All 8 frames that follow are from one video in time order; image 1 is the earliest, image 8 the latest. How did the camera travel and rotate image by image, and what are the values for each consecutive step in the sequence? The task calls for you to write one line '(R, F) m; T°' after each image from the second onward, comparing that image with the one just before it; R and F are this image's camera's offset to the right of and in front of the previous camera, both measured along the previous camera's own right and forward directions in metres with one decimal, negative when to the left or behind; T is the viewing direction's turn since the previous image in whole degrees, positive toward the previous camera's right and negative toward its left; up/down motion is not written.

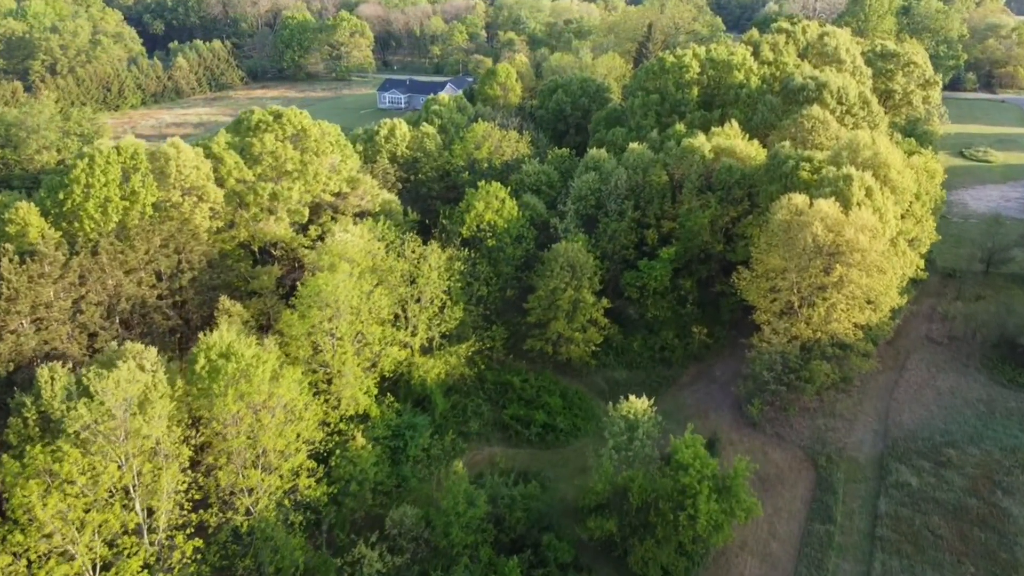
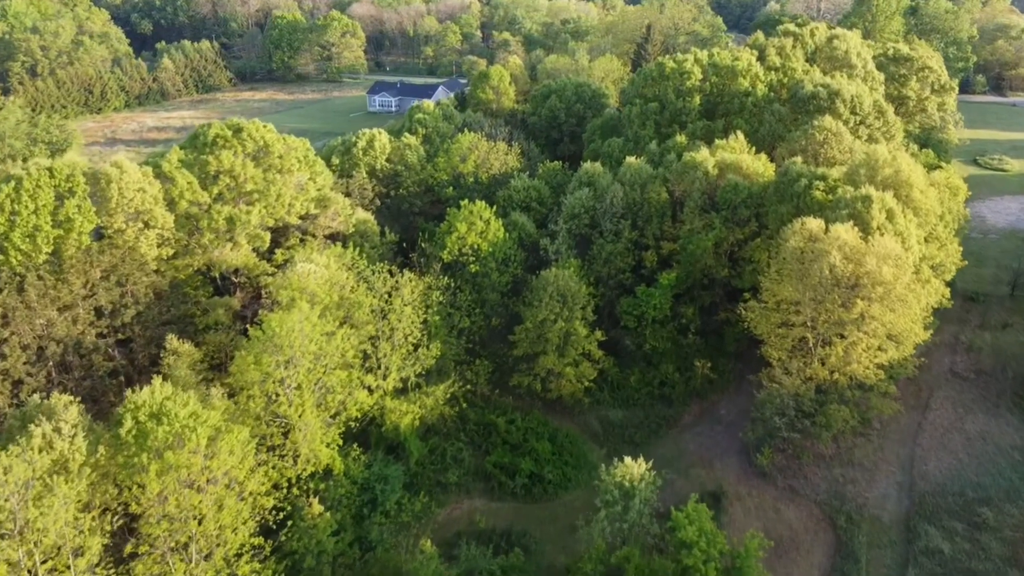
(+0.7, +4.0) m; 0°
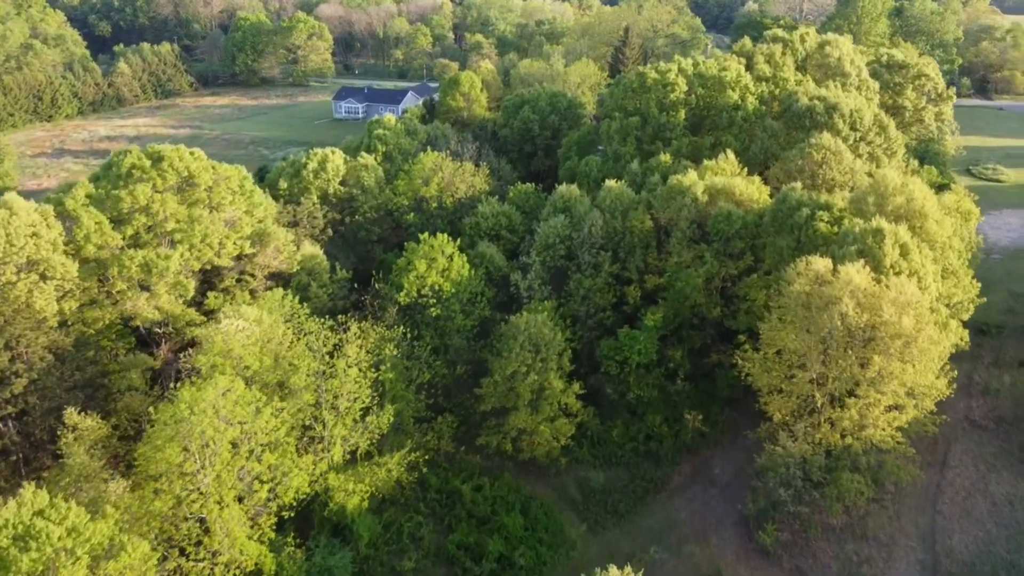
(+0.6, +4.9) m; +1°
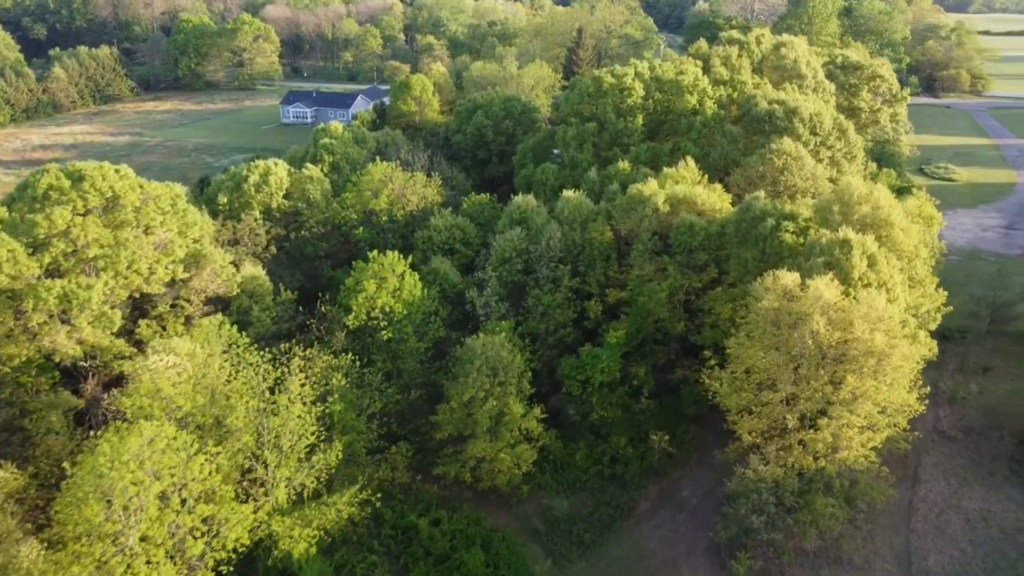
(+0.1, +1.9) m; +3°
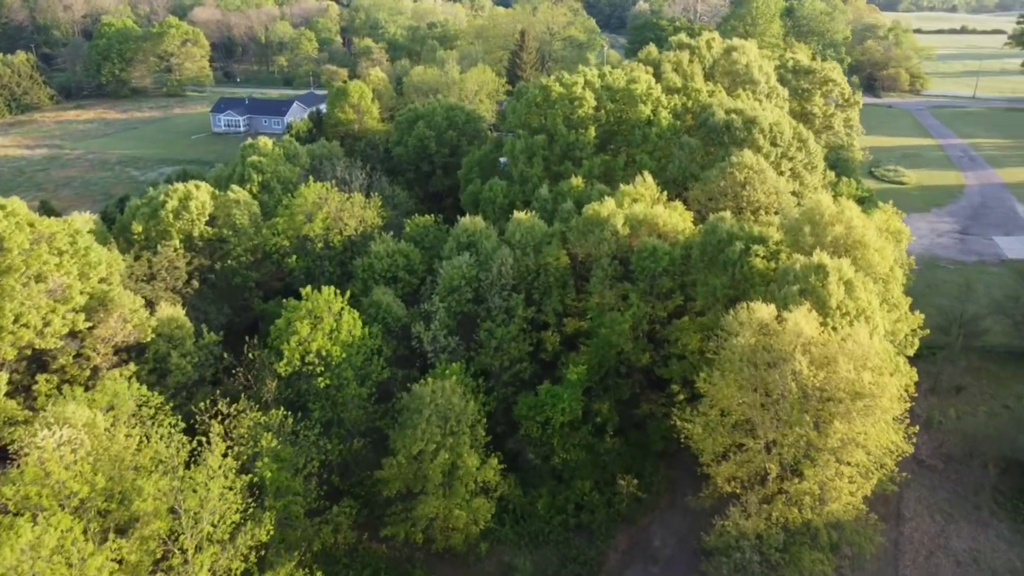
(-0.1, +3.2) m; +4°
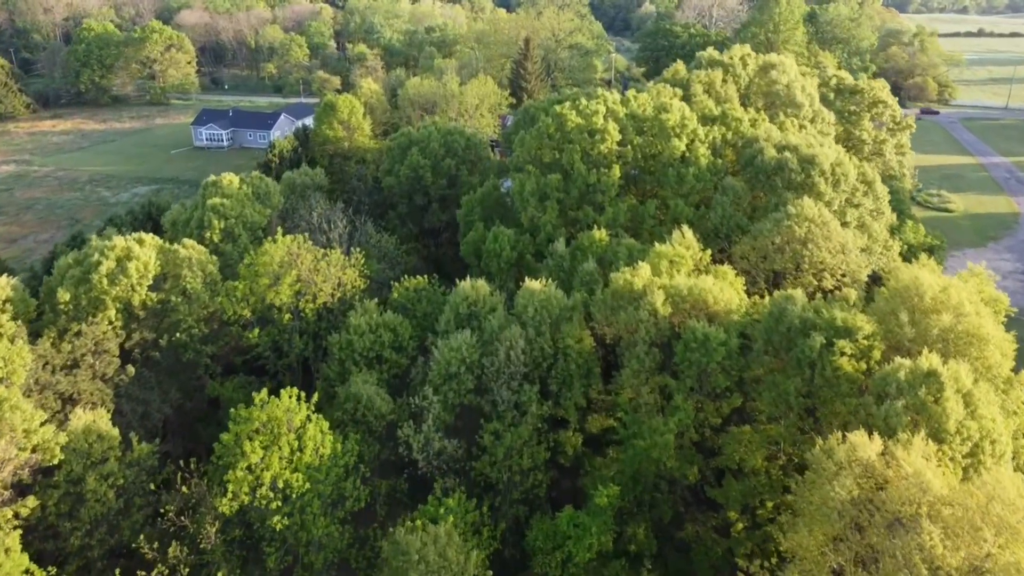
(-0.4, +7.3) m; 0°
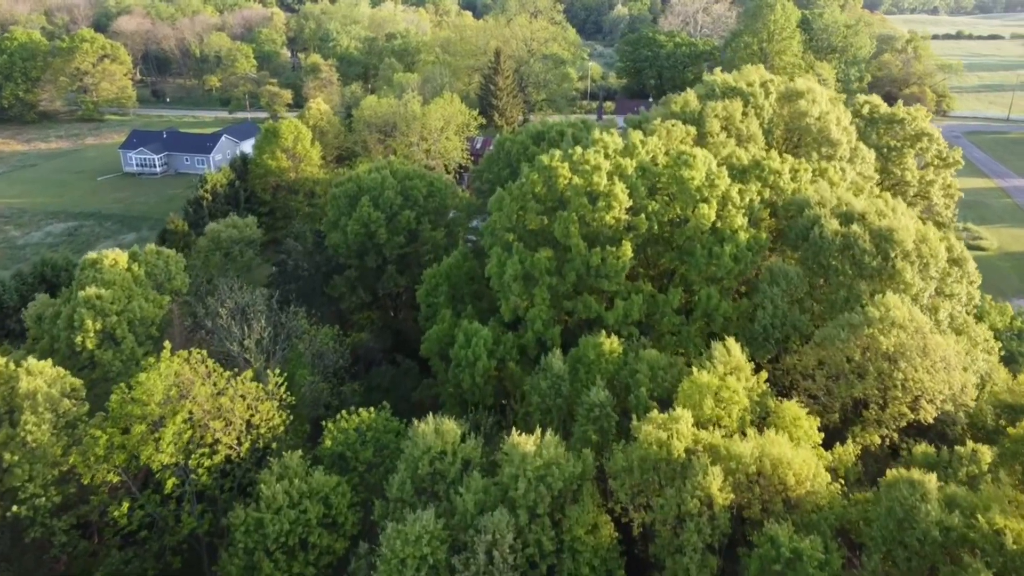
(-0.2, +9.6) m; +2°
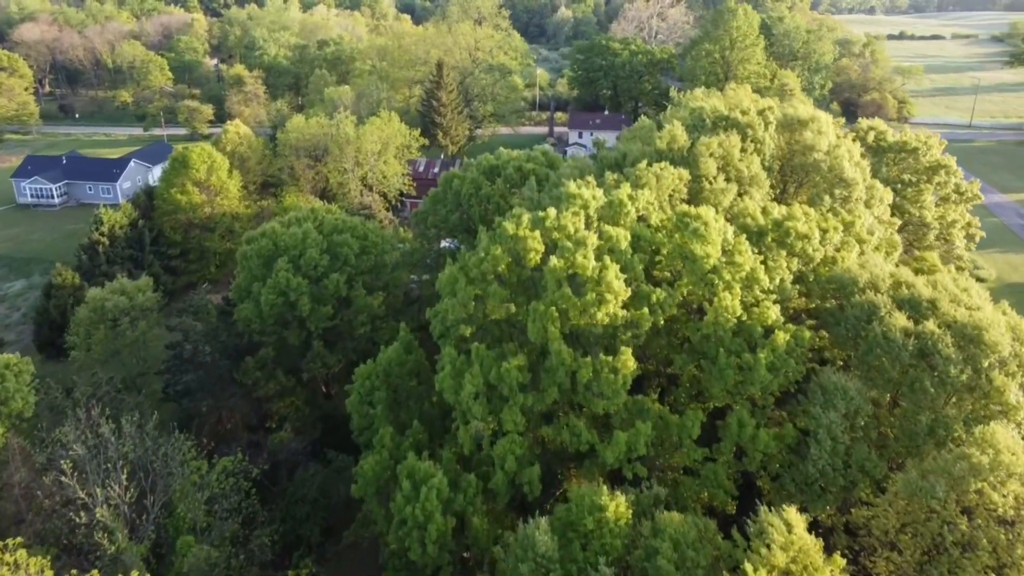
(-0.3, +7.6) m; +4°
